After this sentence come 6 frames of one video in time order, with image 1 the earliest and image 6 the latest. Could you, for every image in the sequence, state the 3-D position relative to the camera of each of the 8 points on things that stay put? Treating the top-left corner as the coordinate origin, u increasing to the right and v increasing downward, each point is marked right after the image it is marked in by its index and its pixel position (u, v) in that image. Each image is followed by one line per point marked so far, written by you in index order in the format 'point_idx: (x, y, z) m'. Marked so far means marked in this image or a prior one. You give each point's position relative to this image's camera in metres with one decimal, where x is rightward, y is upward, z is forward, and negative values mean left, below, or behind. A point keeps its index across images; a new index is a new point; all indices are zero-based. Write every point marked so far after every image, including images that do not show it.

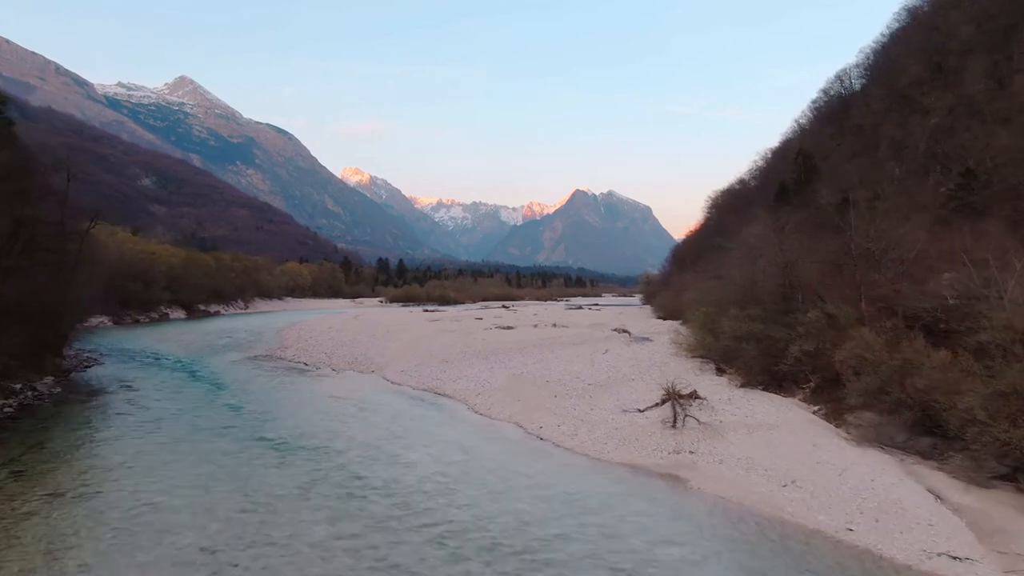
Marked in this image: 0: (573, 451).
0: (+1.2, -3.3, +13.7) m
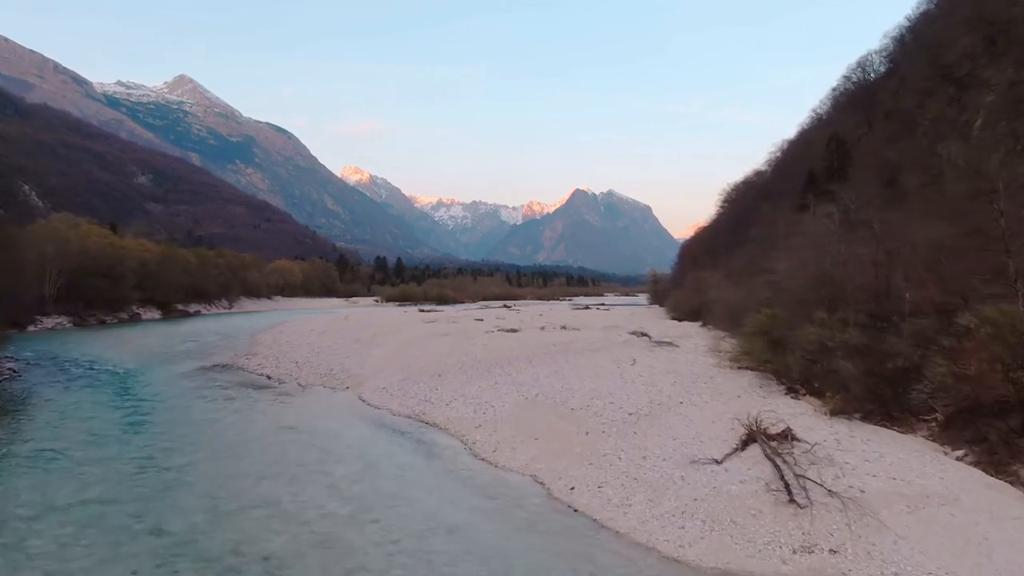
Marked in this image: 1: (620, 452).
0: (+1.5, -3.2, +8.5) m
1: (+1.9, -2.9, +12.0) m
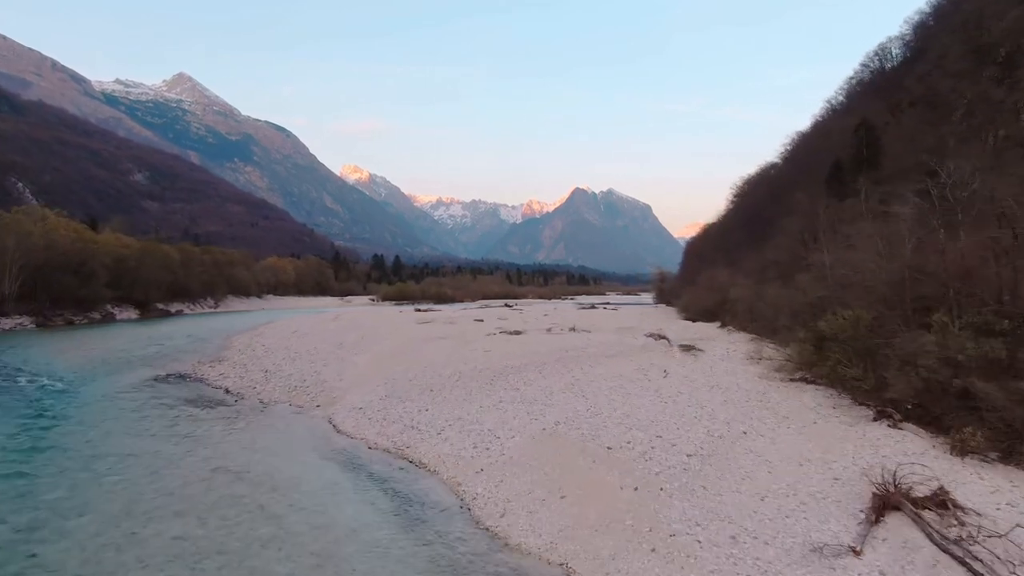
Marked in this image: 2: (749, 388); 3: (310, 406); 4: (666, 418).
0: (+1.7, -3.1, +4.5) m
1: (+2.1, -2.8, +8.0) m
2: (+6.3, -2.7, +18.1) m
3: (-5.2, -3.0, +17.5) m
4: (+2.9, -2.5, +13.2) m
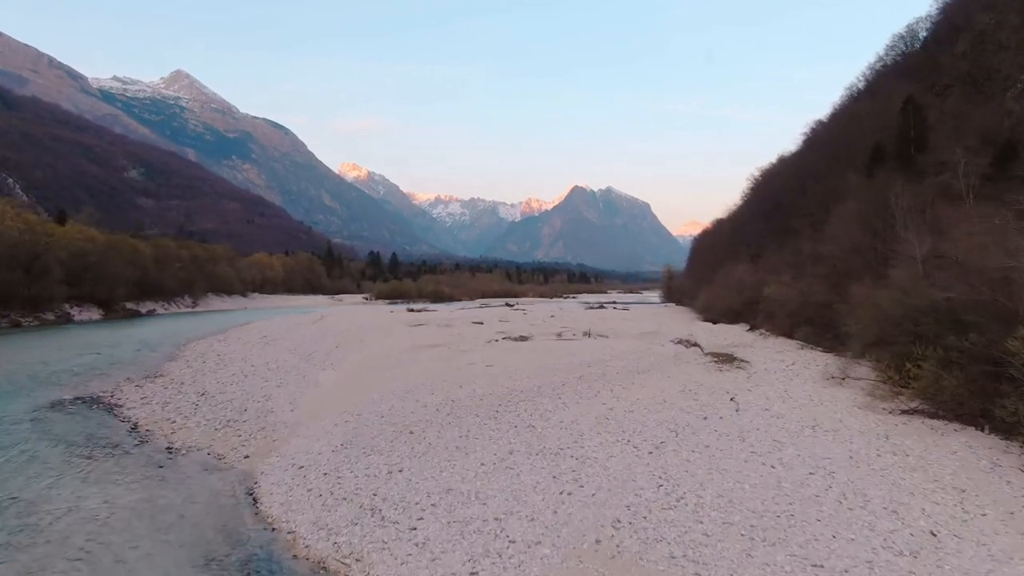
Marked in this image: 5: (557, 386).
0: (+2.0, -3.1, -0.9) m
1: (+2.4, -2.8, +2.6) m
2: (+6.5, -2.6, +12.7) m
3: (-4.9, -3.0, +12.1) m
4: (+3.2, -2.5, +7.8) m
5: (+1.2, -2.6, +18.1) m
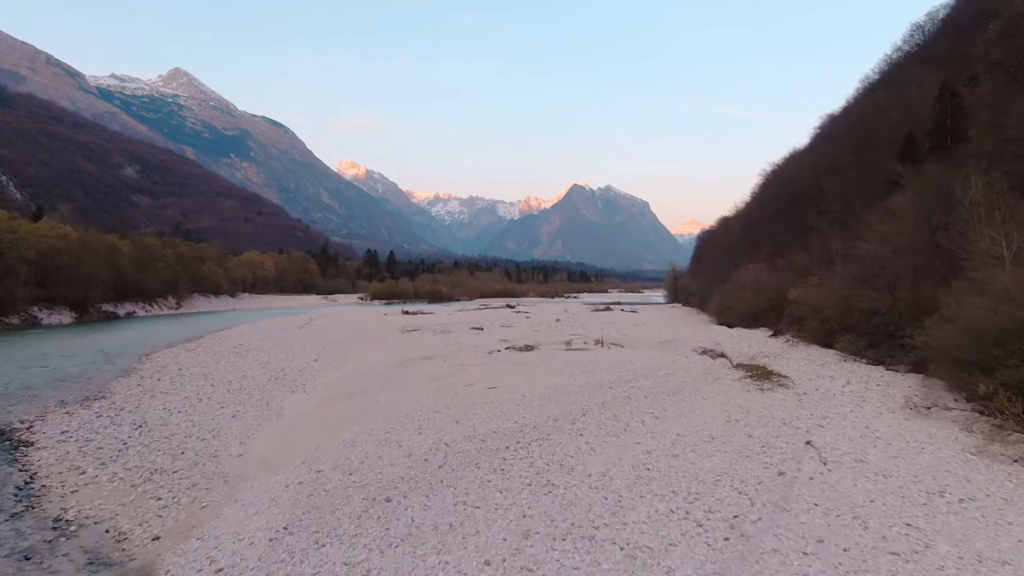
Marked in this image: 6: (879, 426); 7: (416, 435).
0: (+2.2, -3.3, -4.4) m
1: (+2.6, -3.0, -0.9) m
2: (+6.7, -2.8, +9.3) m
3: (-4.7, -3.2, +8.6) m
4: (+3.4, -2.7, +4.3) m
5: (+1.4, -2.7, +14.6) m
6: (+7.3, -2.7, +13.7) m
7: (-1.7, -2.7, +12.4) m
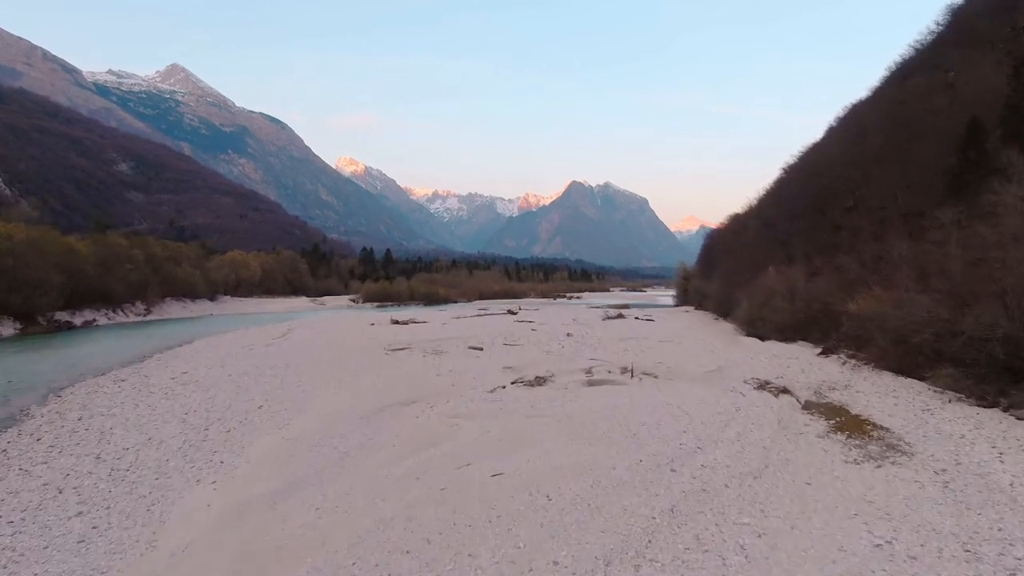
0: (+2.5, -4.0, -10.2) m
1: (+2.9, -3.7, -6.7) m
2: (+7.0, -3.5, +3.5) m
3: (-4.4, -3.8, +2.8) m
4: (+3.7, -3.4, -1.5) m
5: (+1.6, -3.4, +8.8) m
6: (+7.6, -3.4, +7.9) m
7: (-1.5, -3.3, +6.6) m
